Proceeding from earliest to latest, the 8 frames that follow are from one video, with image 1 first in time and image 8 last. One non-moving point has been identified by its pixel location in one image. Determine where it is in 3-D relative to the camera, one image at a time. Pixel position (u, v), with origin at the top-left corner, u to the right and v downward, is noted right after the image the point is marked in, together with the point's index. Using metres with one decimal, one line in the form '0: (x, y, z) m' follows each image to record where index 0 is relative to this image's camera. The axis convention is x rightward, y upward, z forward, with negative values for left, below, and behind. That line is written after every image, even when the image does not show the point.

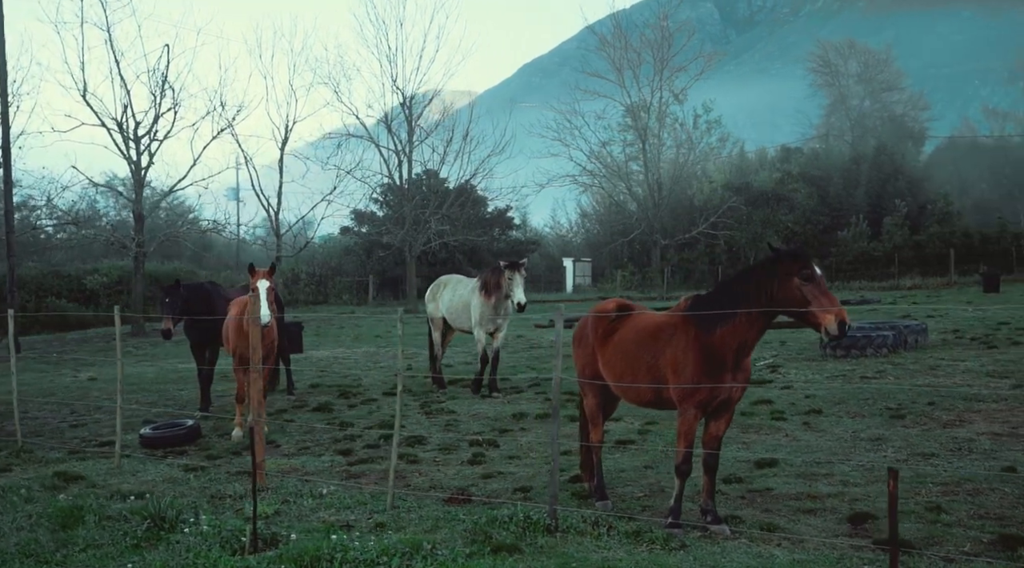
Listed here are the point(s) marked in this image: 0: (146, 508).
0: (-2.0, -1.2, +5.3) m
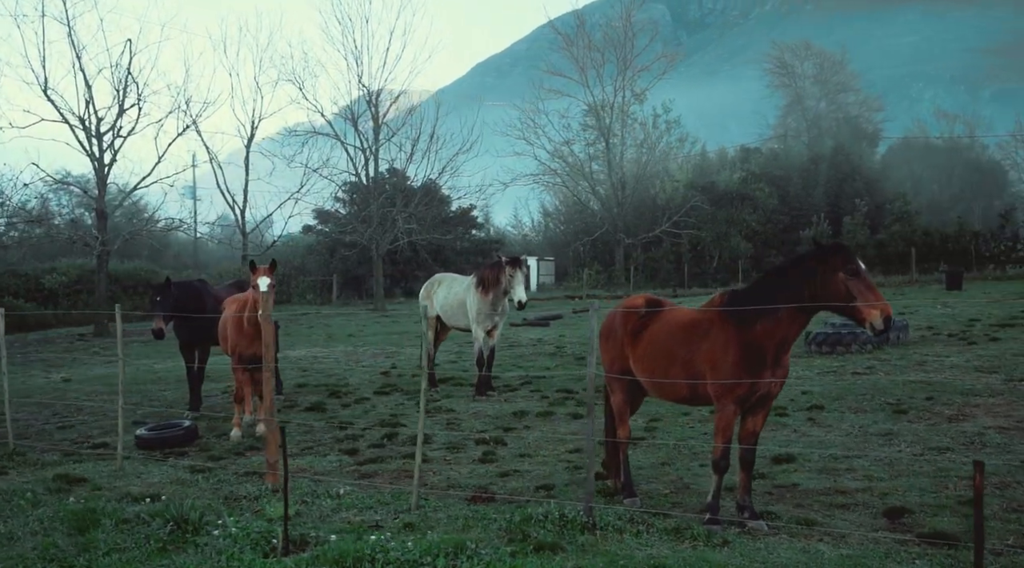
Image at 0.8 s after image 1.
0: (-1.9, -1.2, +5.2) m
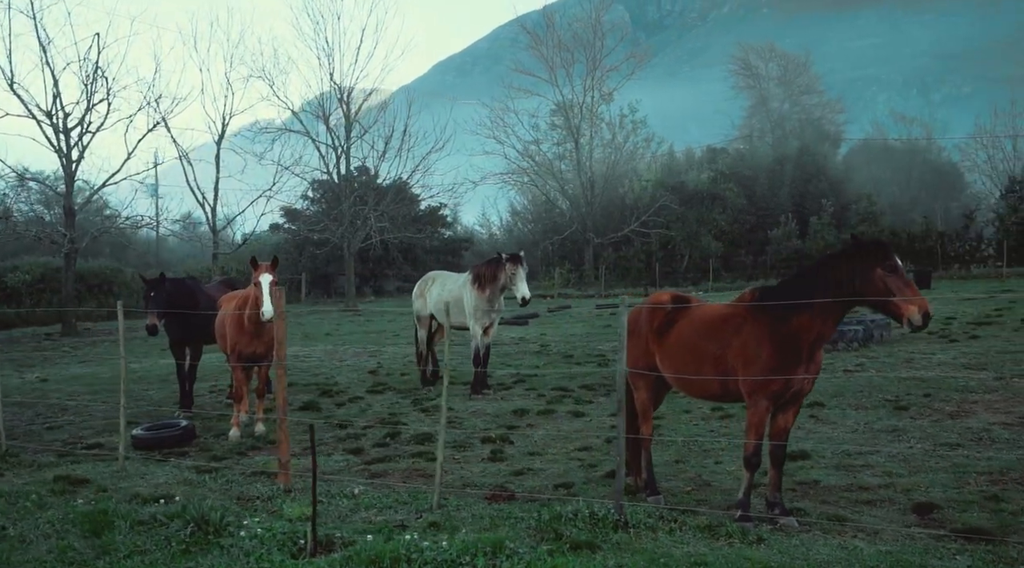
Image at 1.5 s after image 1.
0: (-1.7, -1.2, +5.0) m
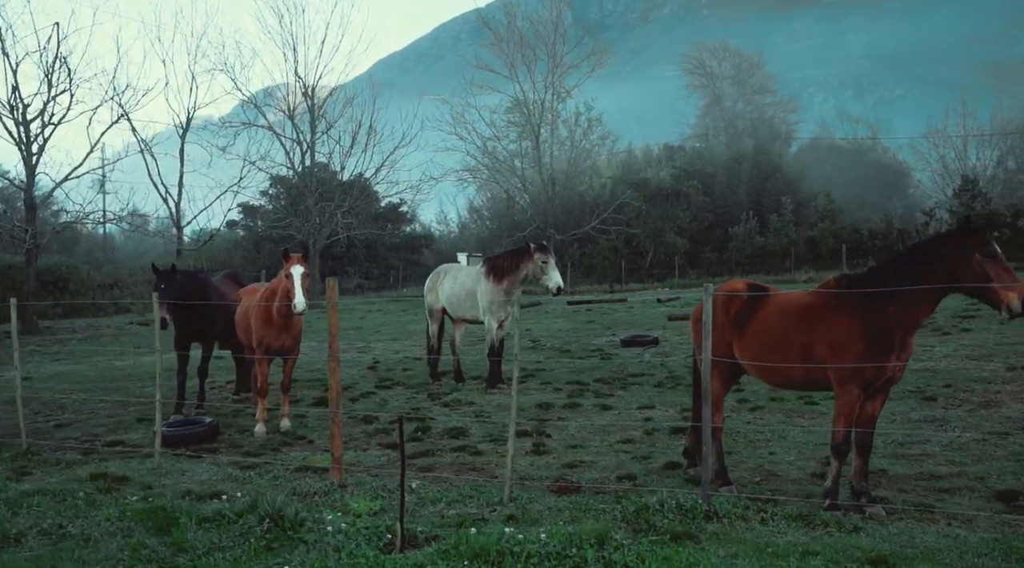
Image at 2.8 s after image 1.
0: (-1.3, -1.1, +4.9) m
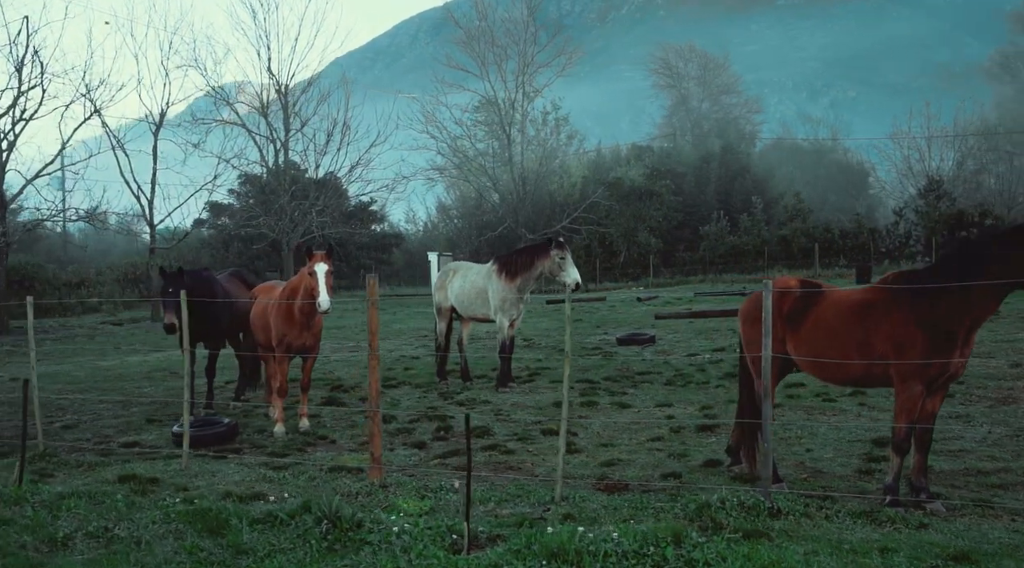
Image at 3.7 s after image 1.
0: (-1.0, -1.1, +4.8) m
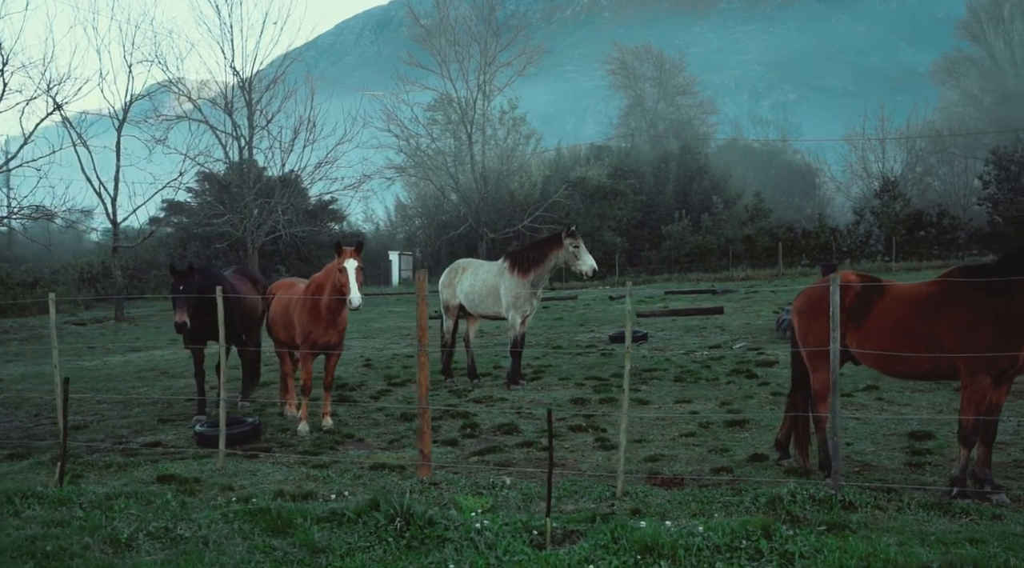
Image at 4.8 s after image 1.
0: (-0.6, -1.1, +4.7) m
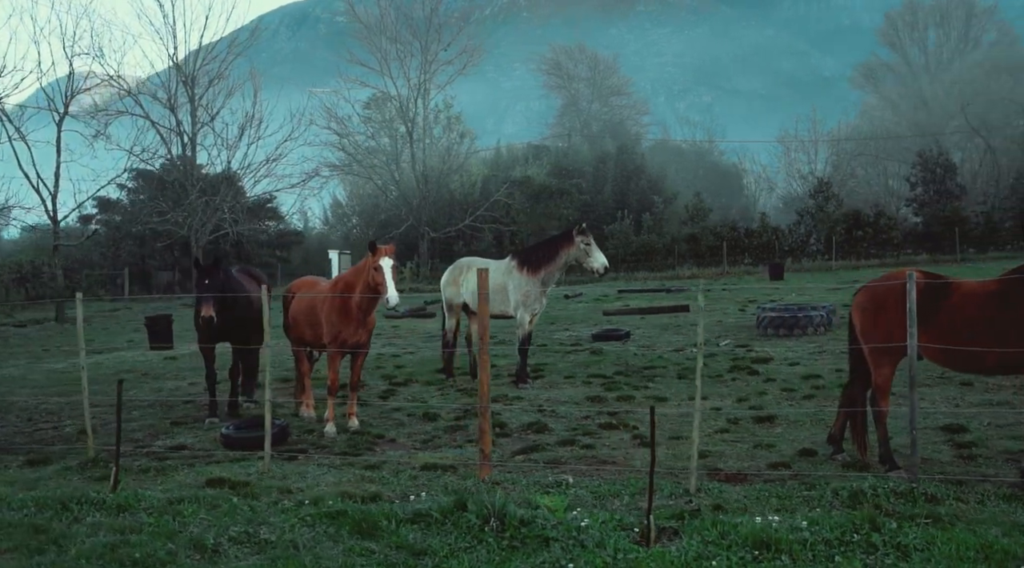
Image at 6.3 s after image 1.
0: (-0.2, -1.1, +4.7) m
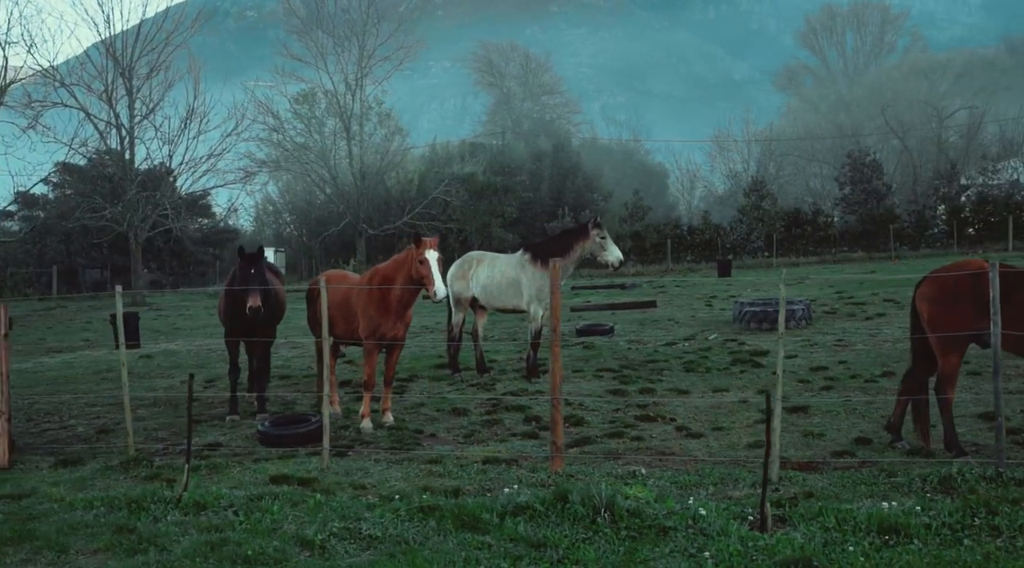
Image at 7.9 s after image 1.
0: (+0.3, -1.0, +4.6) m
